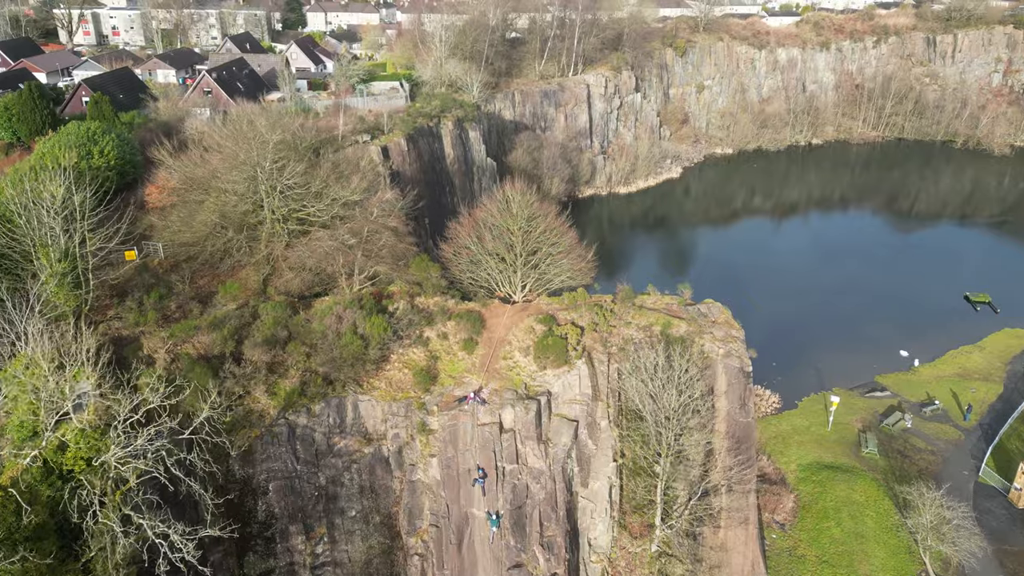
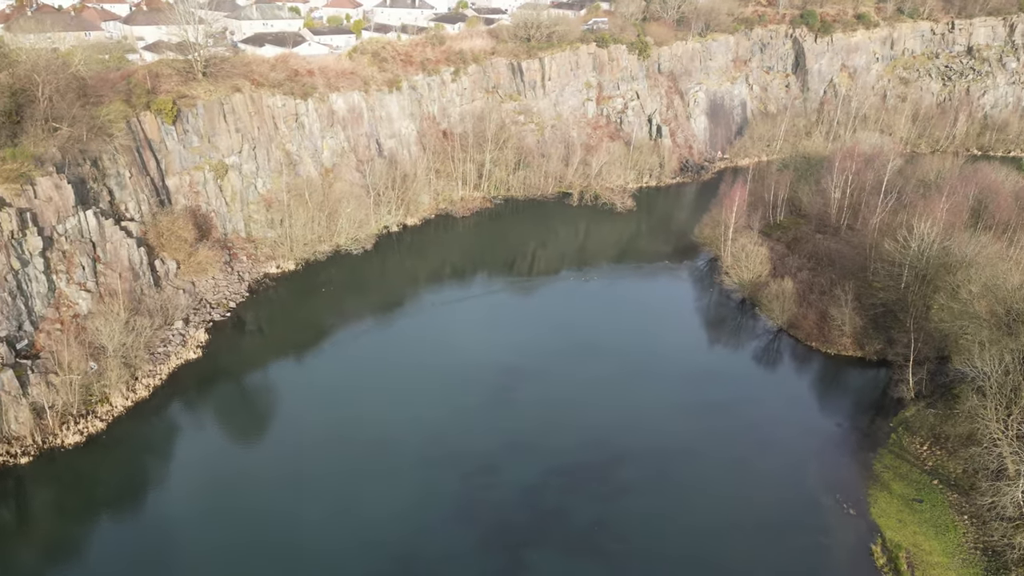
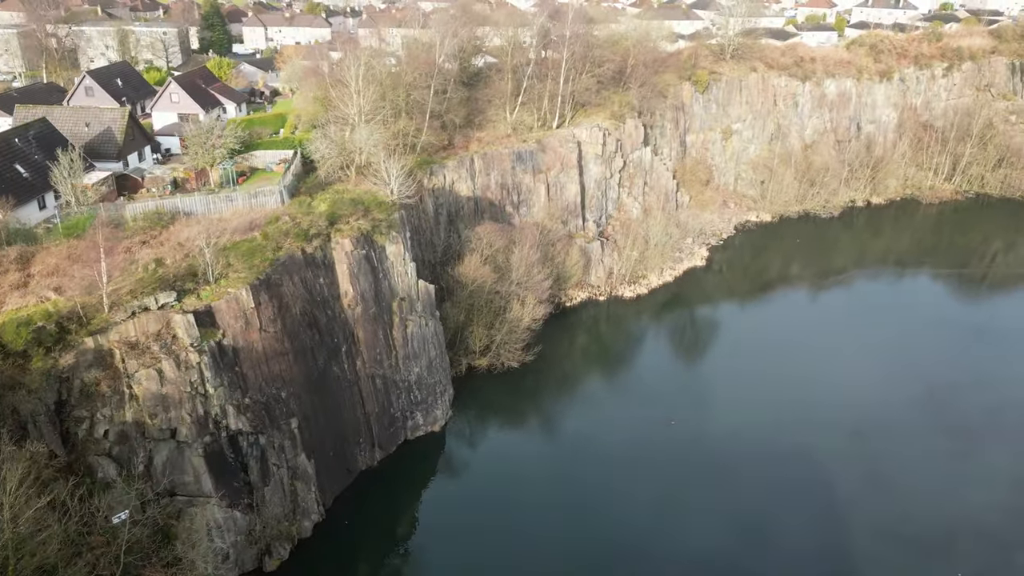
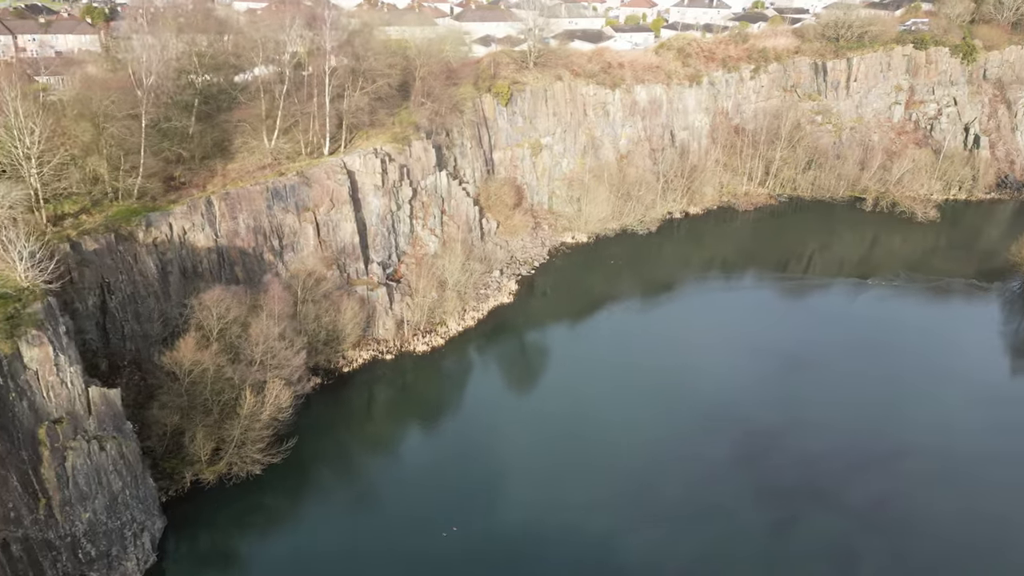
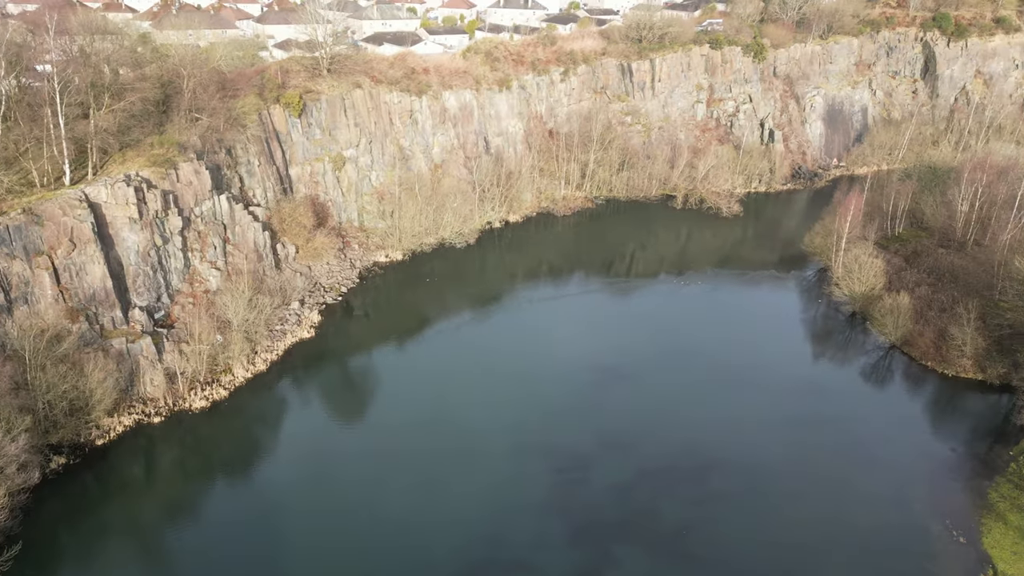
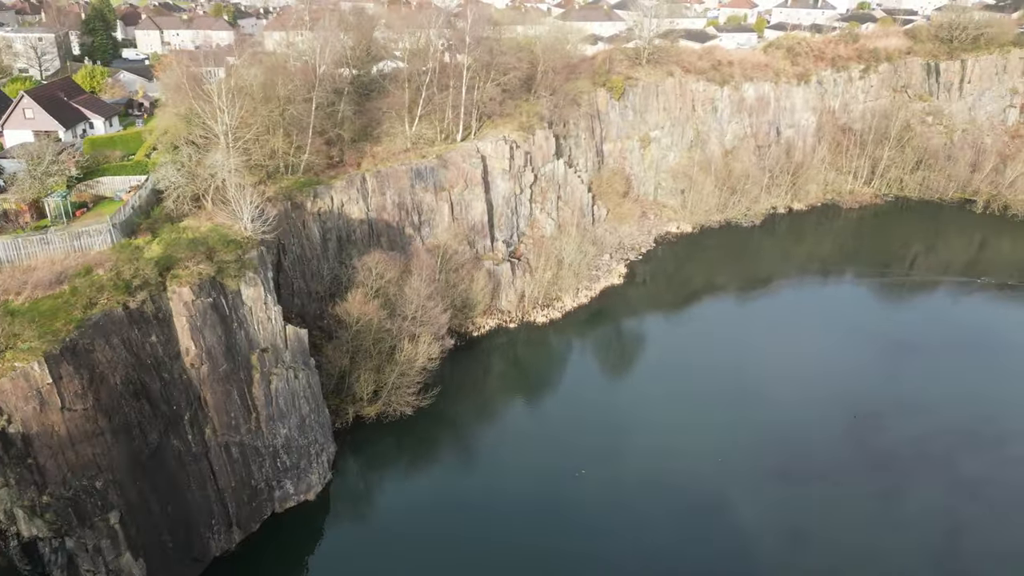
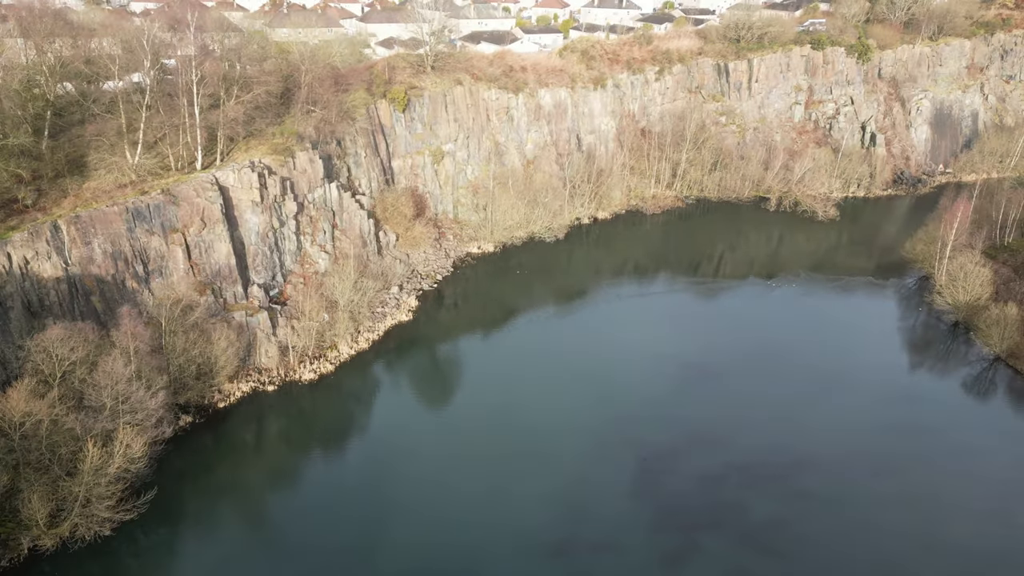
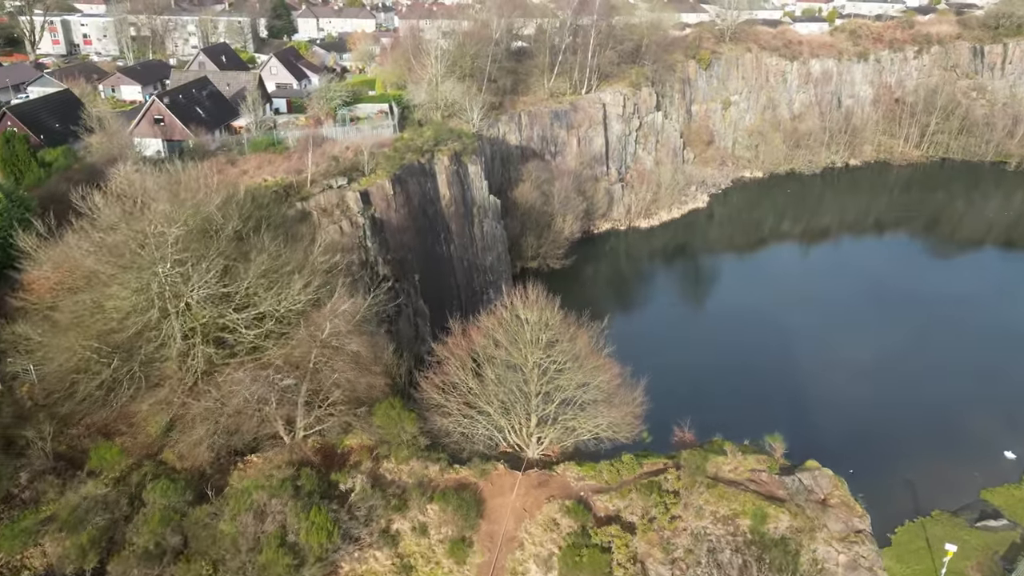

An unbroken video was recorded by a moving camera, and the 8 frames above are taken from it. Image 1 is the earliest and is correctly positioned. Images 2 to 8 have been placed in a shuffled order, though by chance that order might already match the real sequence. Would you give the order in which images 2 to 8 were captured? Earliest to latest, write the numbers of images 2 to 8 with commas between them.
8, 3, 6, 4, 7, 5, 2
